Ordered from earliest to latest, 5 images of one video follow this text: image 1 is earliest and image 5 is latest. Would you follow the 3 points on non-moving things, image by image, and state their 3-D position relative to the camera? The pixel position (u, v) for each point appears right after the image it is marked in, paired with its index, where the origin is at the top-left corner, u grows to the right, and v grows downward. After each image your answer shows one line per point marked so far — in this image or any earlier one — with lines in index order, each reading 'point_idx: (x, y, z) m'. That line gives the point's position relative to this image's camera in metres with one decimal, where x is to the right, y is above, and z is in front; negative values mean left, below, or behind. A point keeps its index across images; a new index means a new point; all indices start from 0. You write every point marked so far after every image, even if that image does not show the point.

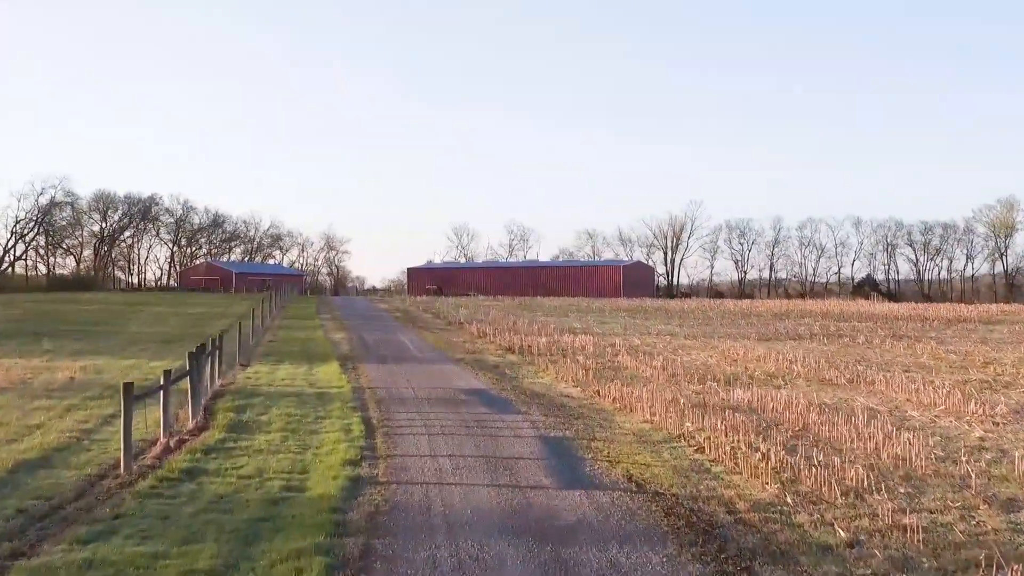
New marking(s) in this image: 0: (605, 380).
0: (+1.0, -1.0, +11.9) m
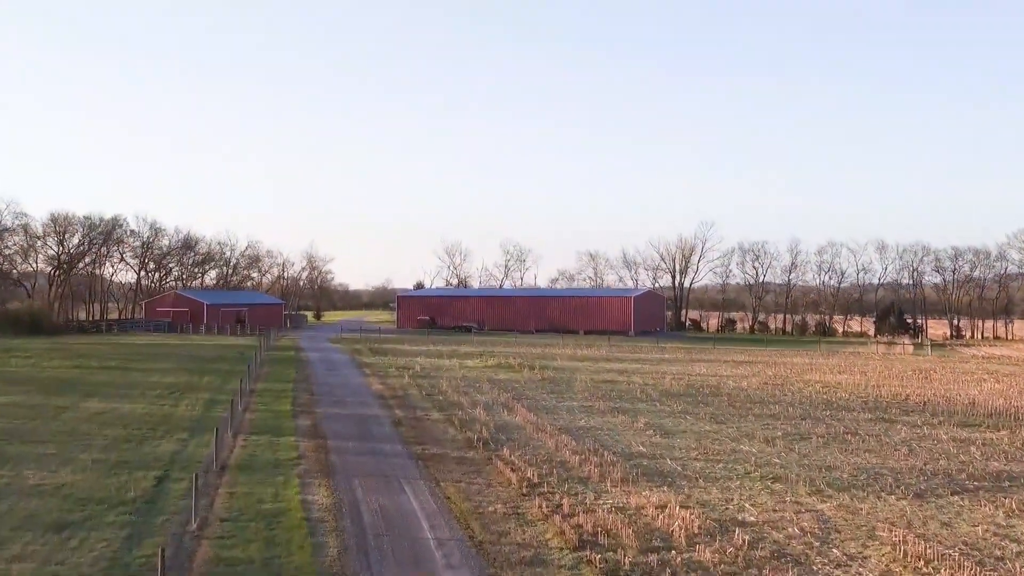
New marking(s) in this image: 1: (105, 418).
0: (+1.8, -2.6, +6.6) m
1: (-6.7, -2.1, +17.9) m
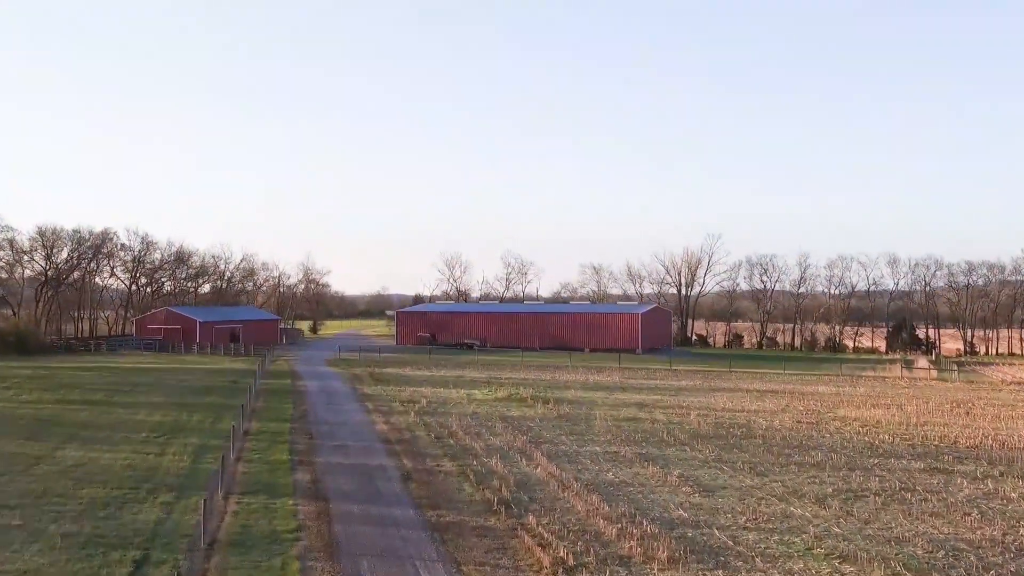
0: (+2.1, -3.2, +4.9) m
1: (-6.3, -2.7, +16.1) m
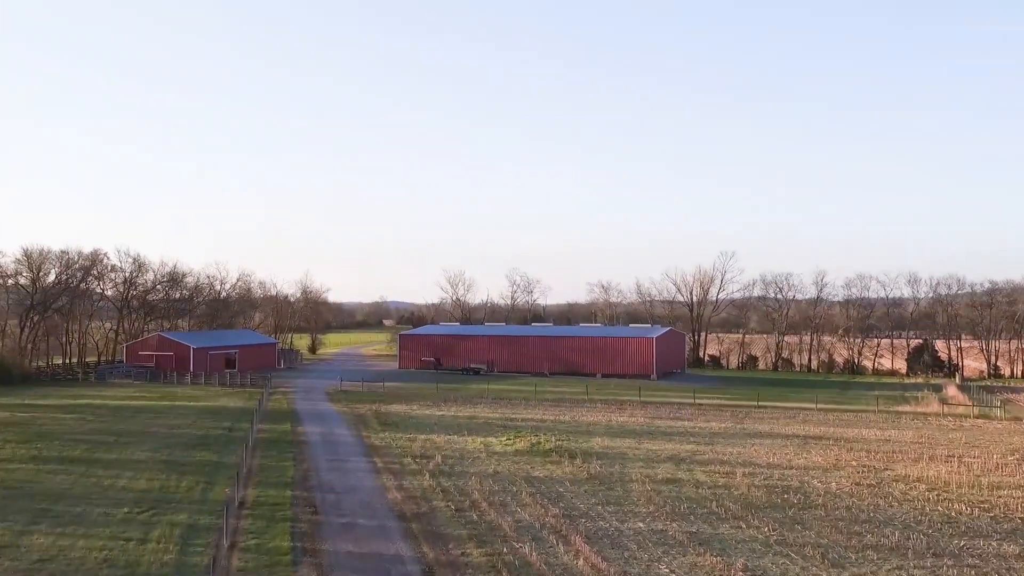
0: (+2.7, -3.9, +2.6) m
1: (-5.8, -3.6, +13.8) m
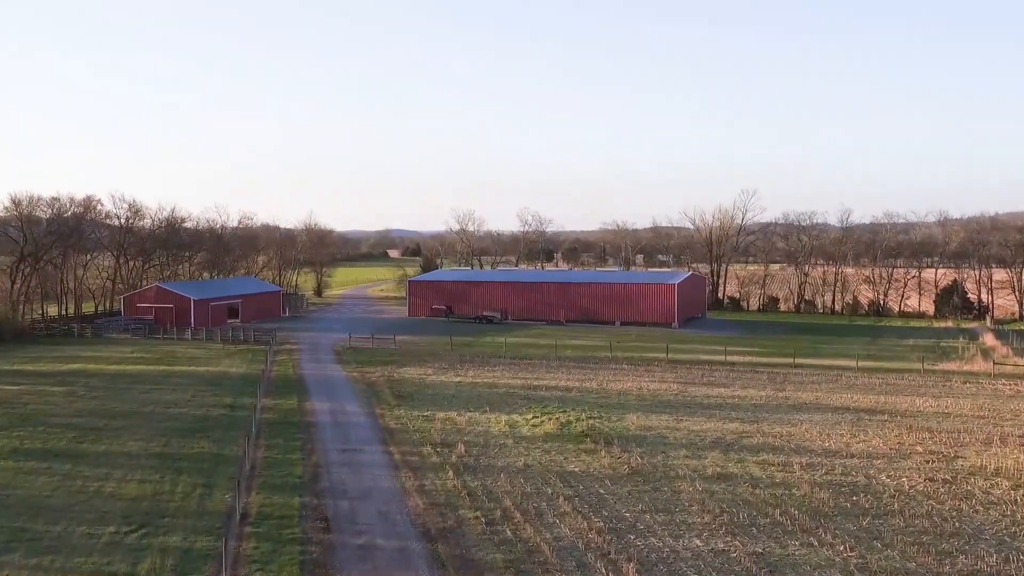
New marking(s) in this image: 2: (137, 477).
0: (+3.2, -4.7, +0.6) m
1: (-5.3, -3.6, +11.7) m
2: (-6.2, -3.1, +18.0) m
